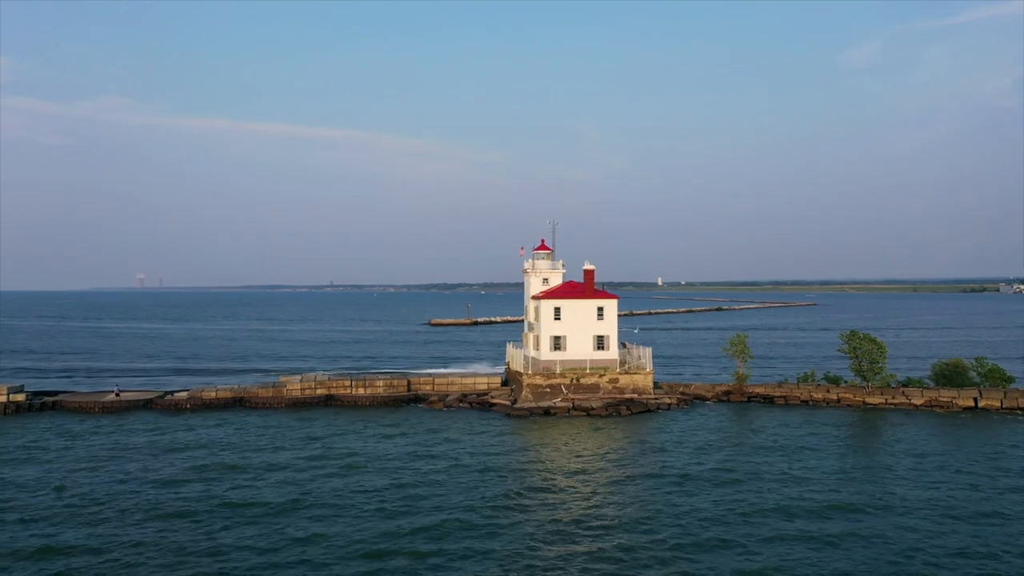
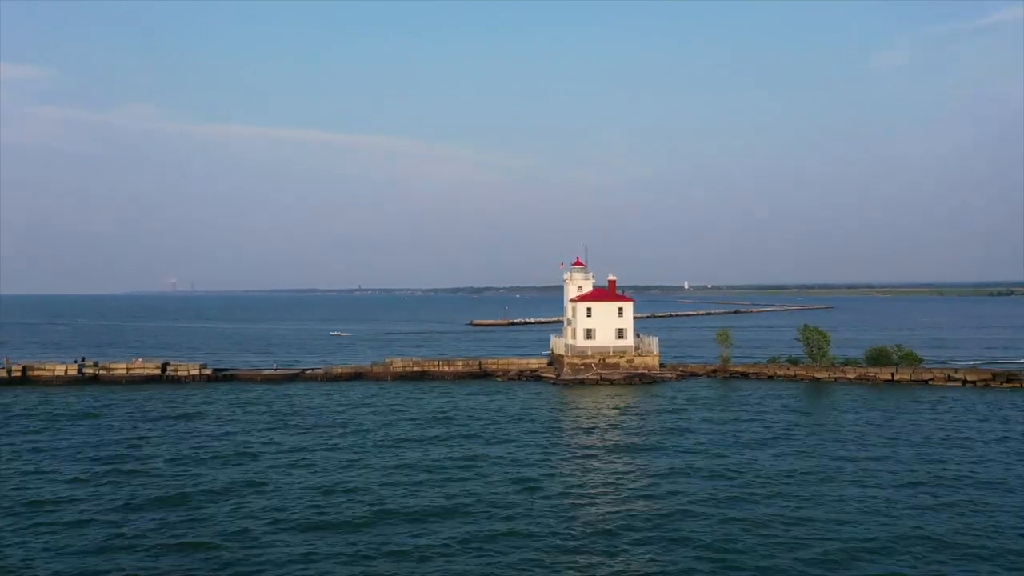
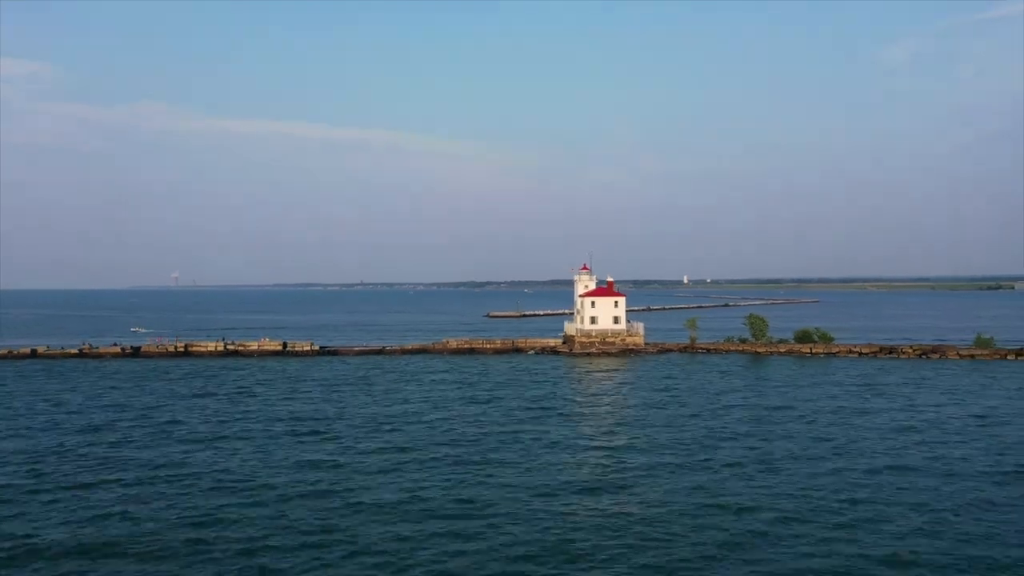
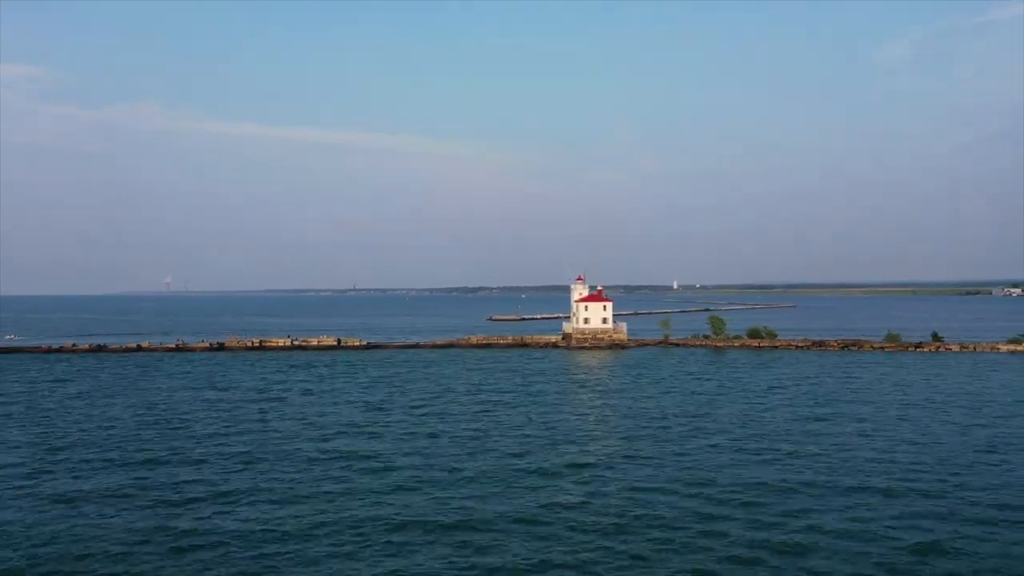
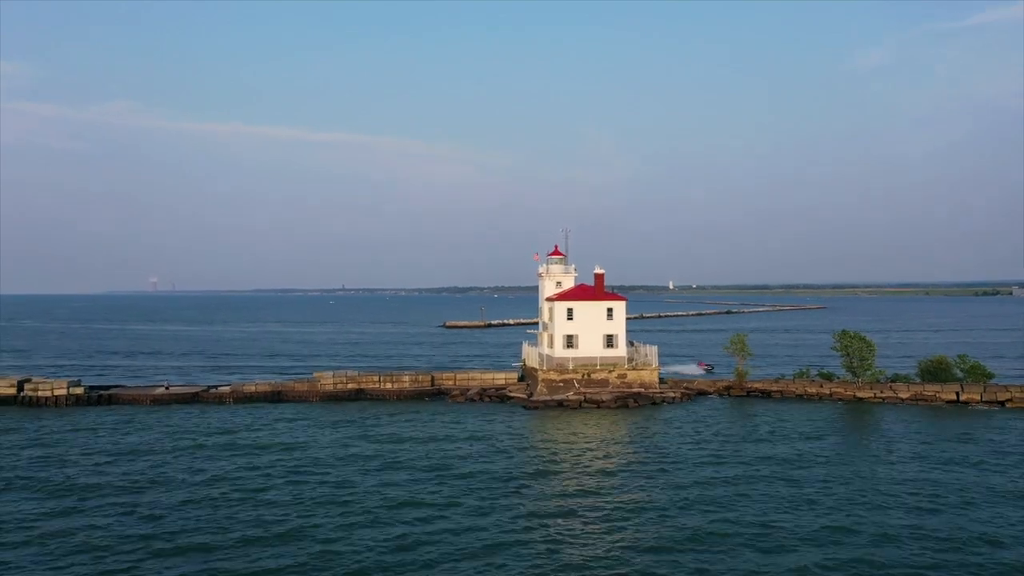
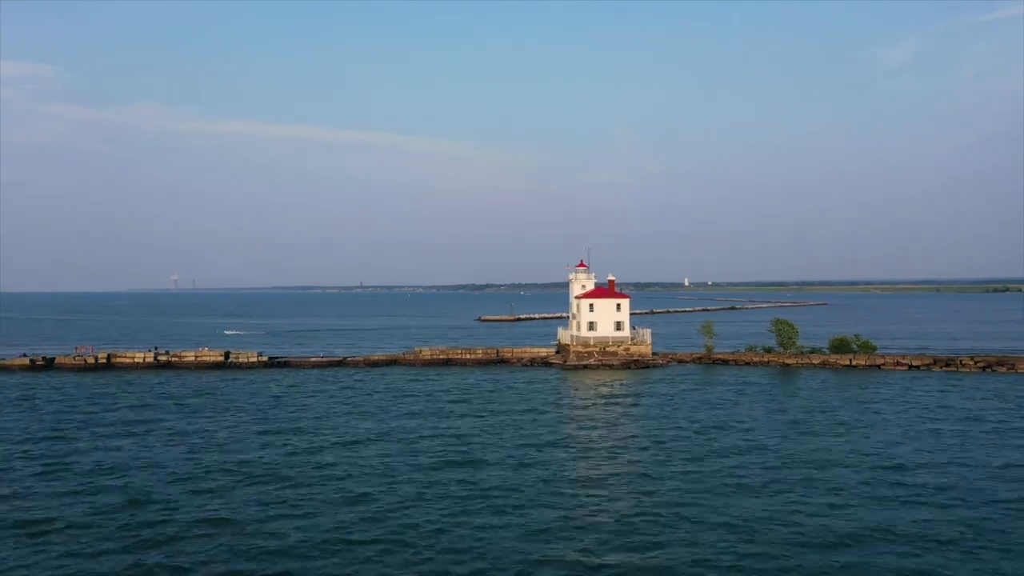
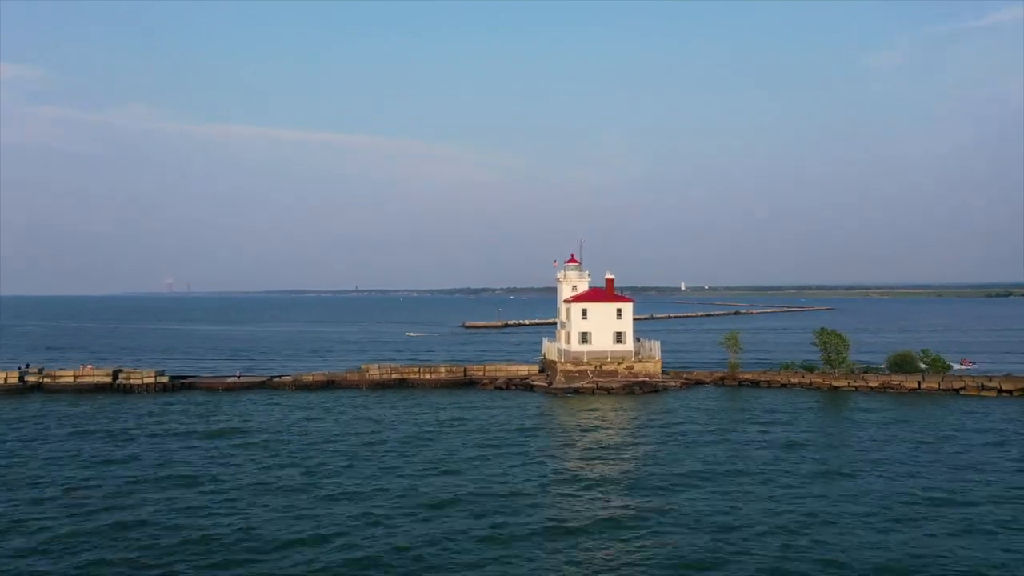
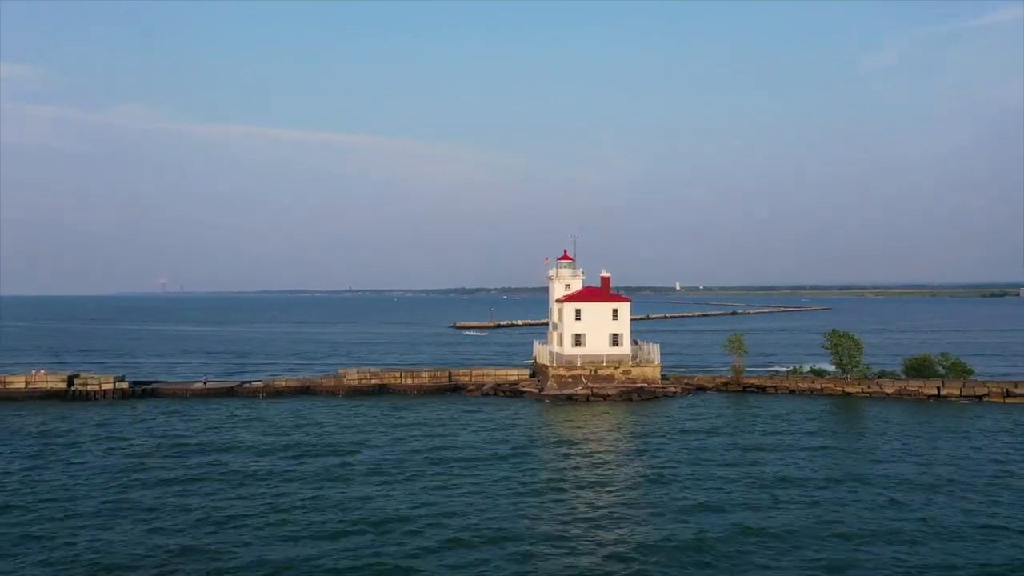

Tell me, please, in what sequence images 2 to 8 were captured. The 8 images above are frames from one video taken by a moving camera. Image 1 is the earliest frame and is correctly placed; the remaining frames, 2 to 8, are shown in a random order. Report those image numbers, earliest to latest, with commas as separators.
5, 8, 7, 2, 6, 3, 4
